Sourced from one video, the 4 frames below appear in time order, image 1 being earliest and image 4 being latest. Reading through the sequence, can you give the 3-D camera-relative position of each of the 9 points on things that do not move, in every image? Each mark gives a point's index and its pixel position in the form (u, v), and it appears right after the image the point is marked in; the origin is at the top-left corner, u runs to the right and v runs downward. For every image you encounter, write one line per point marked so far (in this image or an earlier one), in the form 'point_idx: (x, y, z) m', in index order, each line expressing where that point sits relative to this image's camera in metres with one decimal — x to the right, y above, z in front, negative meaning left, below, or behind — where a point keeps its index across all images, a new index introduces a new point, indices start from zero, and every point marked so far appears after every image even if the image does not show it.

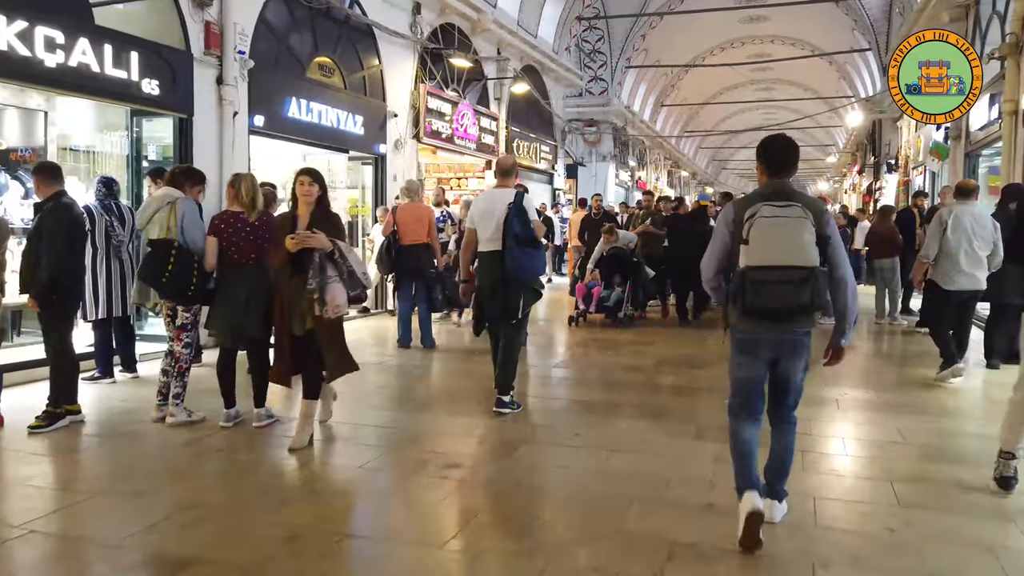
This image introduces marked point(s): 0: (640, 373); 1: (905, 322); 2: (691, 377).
0: (+1.1, -0.7, +6.3) m
1: (+5.3, -0.5, +10.0) m
2: (+1.5, -0.8, +6.2) m
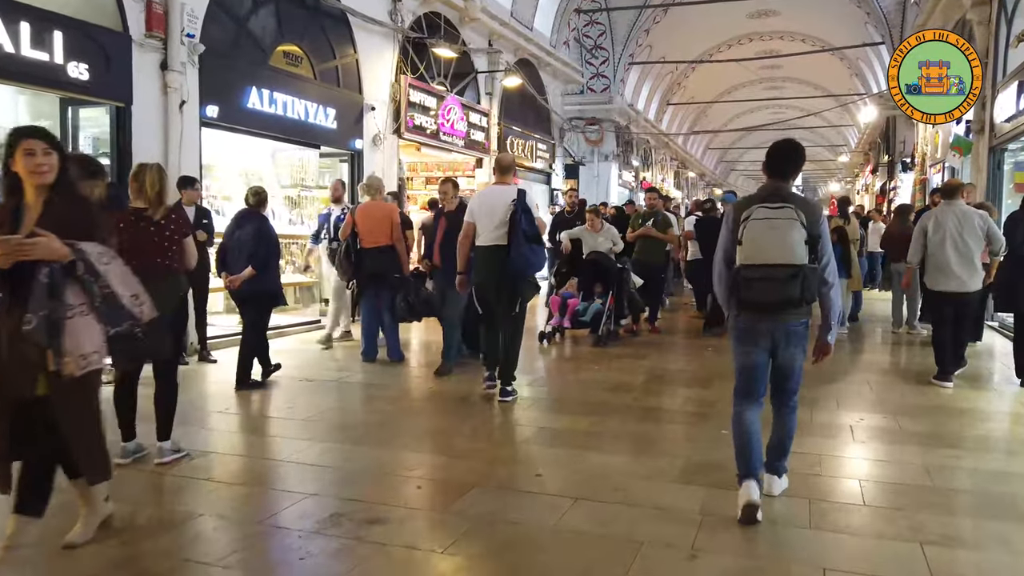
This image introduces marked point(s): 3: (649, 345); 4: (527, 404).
0: (+0.9, -0.8, +5.6) m
1: (+5.1, -0.5, +9.2) m
2: (+1.3, -0.8, +5.4) m
3: (+1.4, -0.6, +7.5) m
4: (+0.1, -0.8, +5.3) m
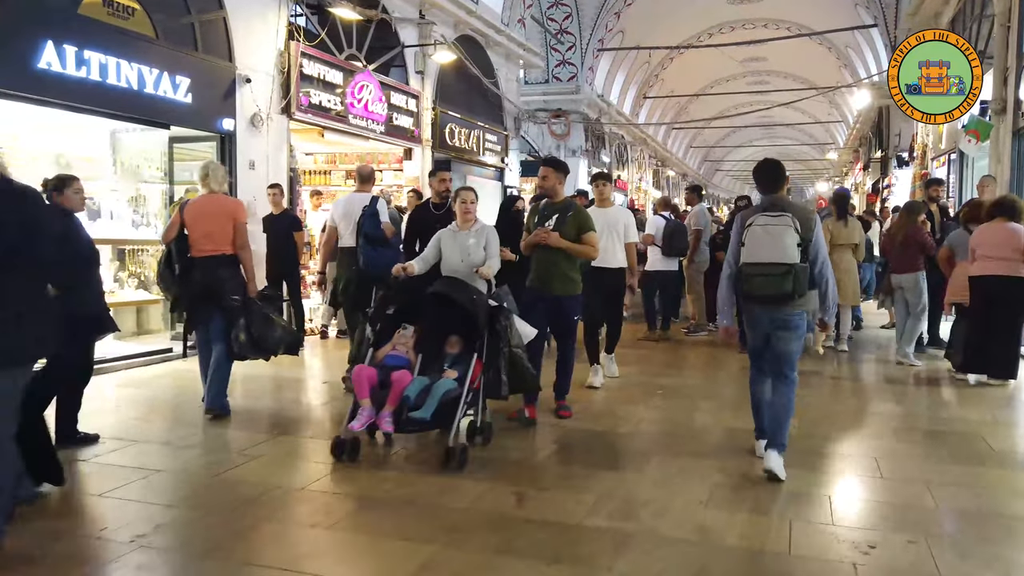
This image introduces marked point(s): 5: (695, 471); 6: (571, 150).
0: (0.0, -1.0, +3.6) m
1: (+4.1, -0.7, +7.3) m
2: (+0.4, -1.0, +3.5) m
3: (+0.5, -0.8, +5.5) m
4: (-0.8, -1.0, +3.3) m
5: (+1.0, -1.0, +3.9) m
6: (+1.6, +3.7, +19.5) m
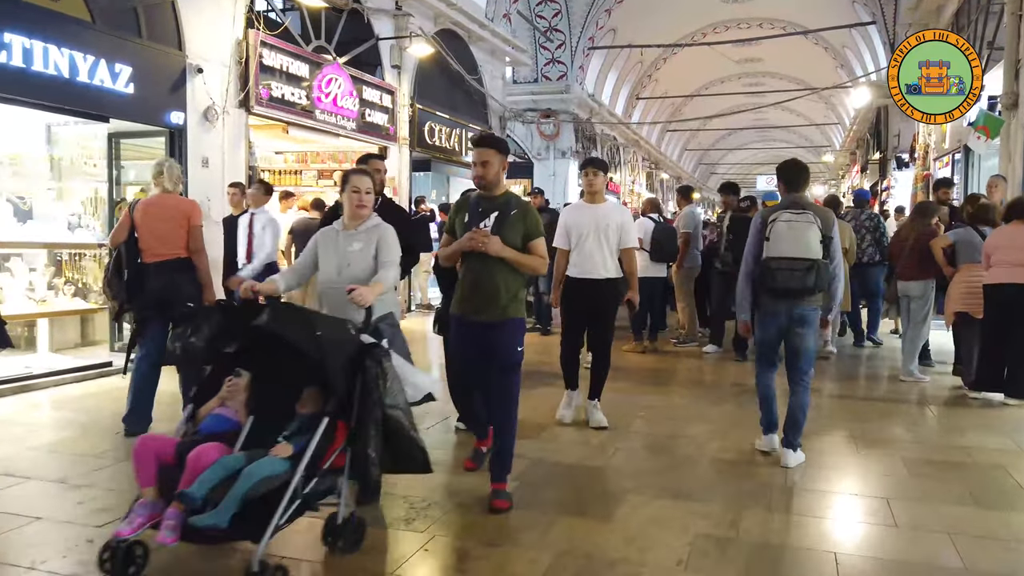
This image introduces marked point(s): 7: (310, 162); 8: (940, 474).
0: (-0.2, -1.0, +3.0) m
1: (+3.9, -0.8, +6.7) m
2: (+0.2, -1.0, +2.9) m
3: (+0.2, -0.8, +4.9) m
4: (-1.0, -1.1, +2.7) m
5: (+0.7, -1.0, +3.3) m
6: (+1.3, +3.5, +18.9) m
7: (-2.9, +1.8, +10.2) m
8: (+2.3, -1.0, +4.0) m
